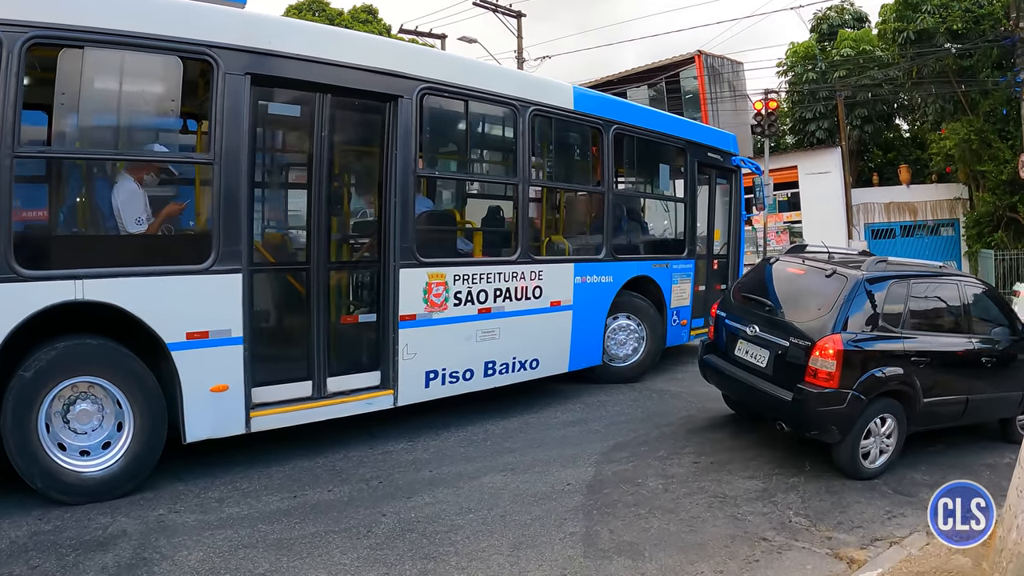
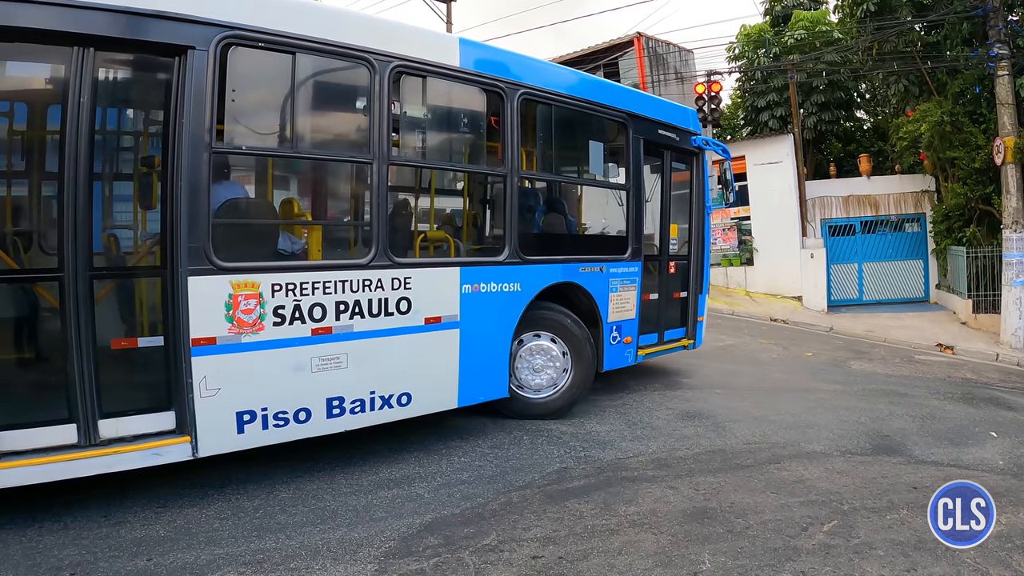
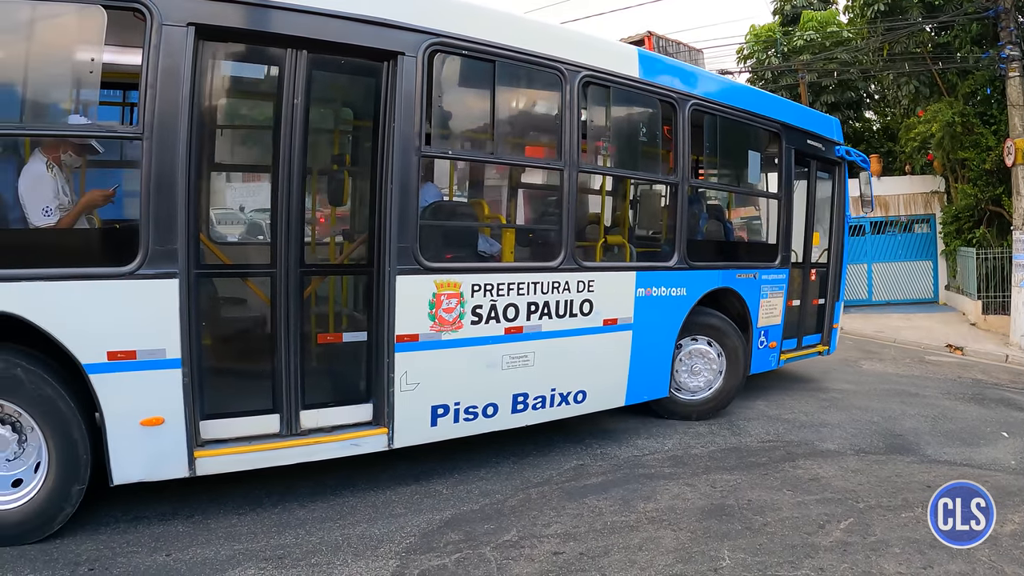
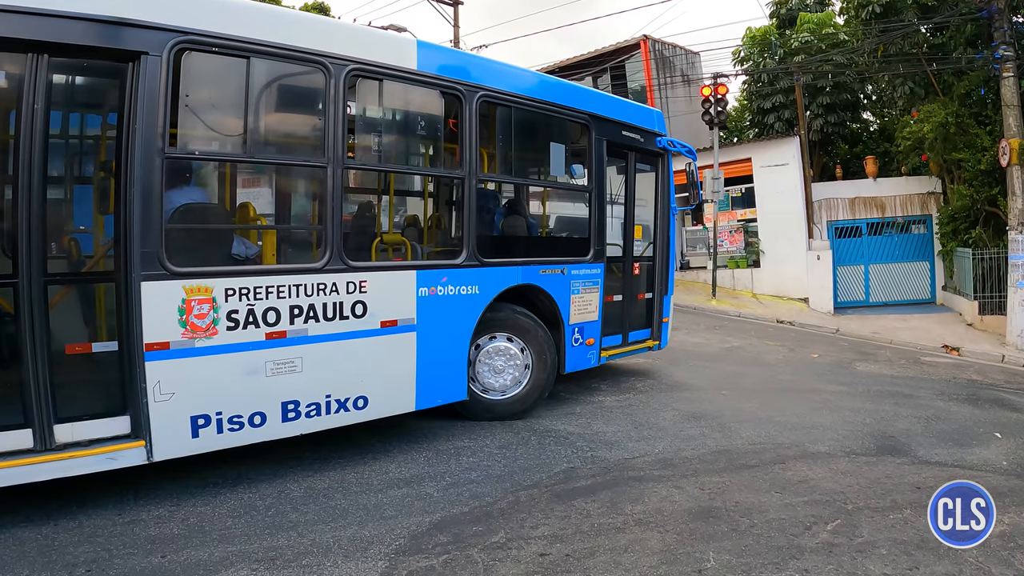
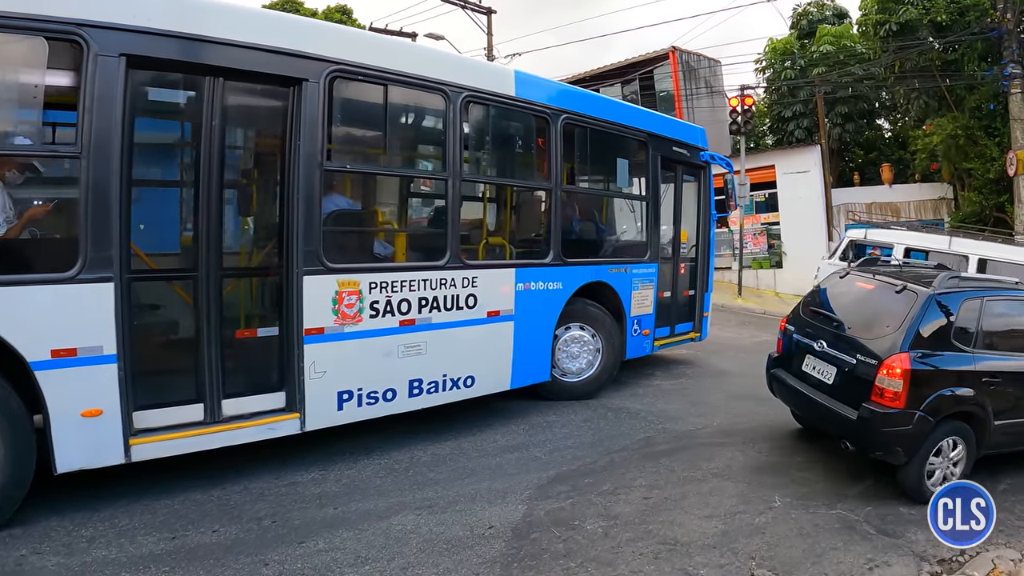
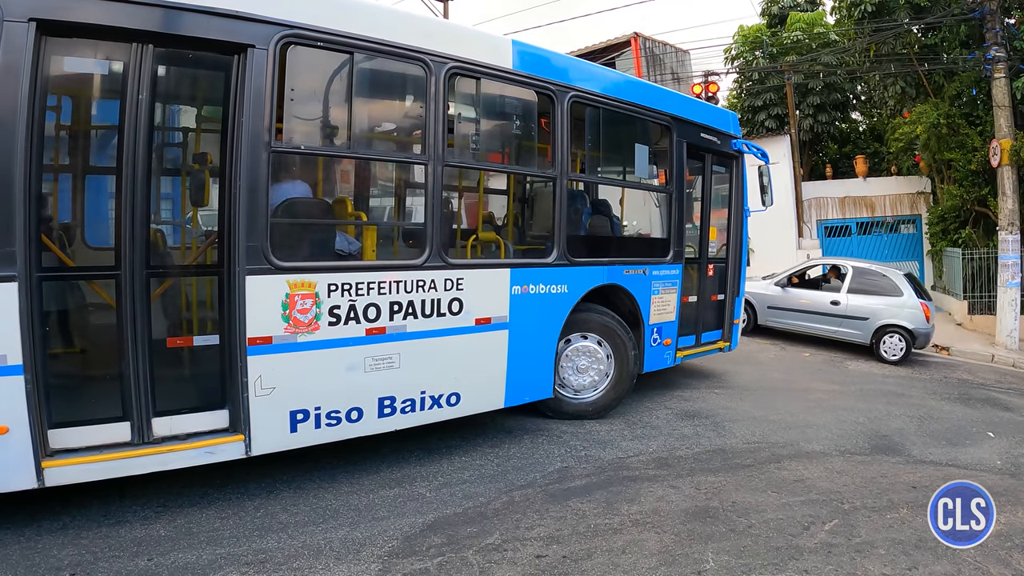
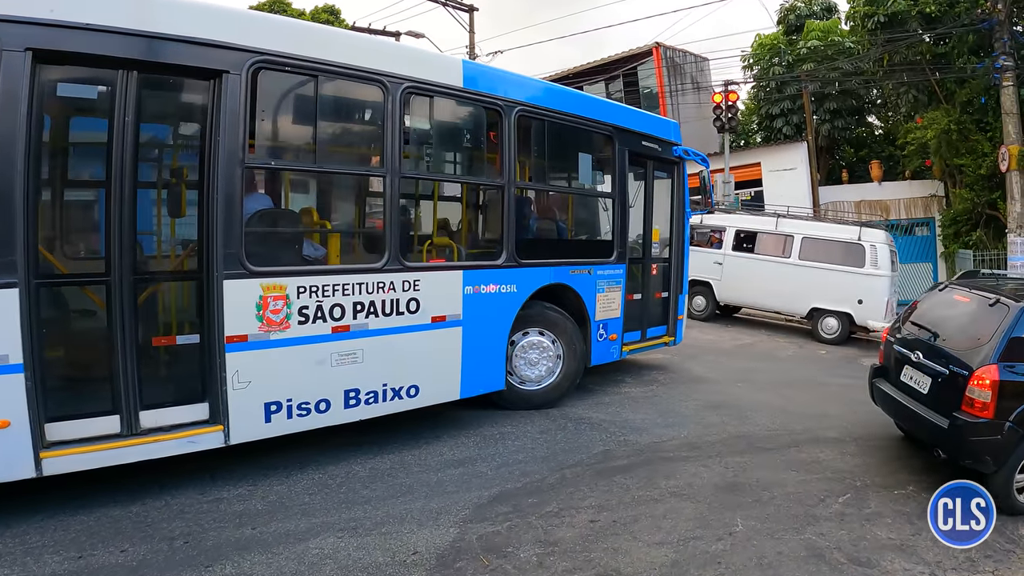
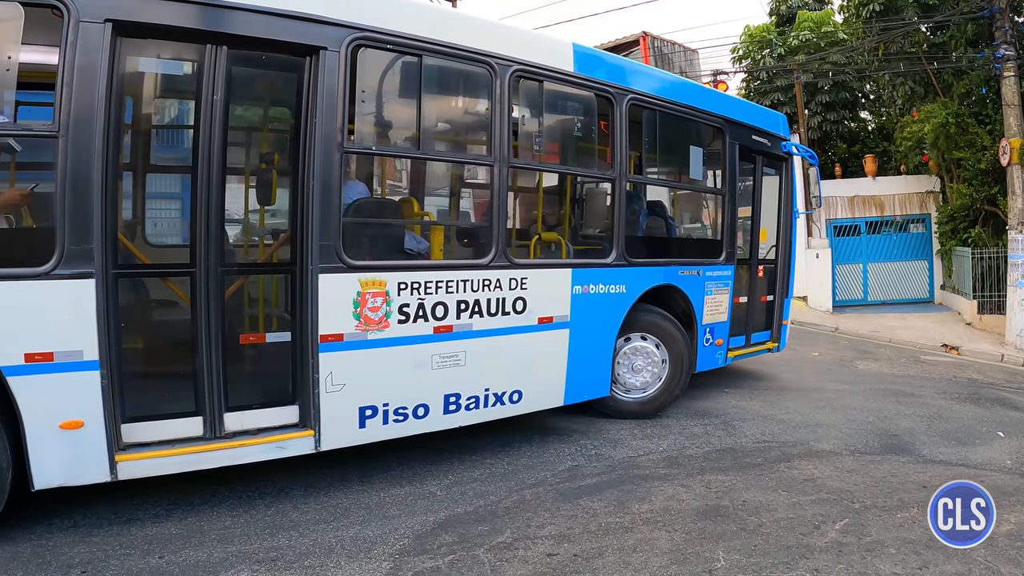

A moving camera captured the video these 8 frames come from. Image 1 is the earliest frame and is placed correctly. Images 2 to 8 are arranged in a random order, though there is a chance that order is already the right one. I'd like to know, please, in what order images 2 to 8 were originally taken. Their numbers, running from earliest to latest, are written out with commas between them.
5, 7, 4, 2, 6, 8, 3
